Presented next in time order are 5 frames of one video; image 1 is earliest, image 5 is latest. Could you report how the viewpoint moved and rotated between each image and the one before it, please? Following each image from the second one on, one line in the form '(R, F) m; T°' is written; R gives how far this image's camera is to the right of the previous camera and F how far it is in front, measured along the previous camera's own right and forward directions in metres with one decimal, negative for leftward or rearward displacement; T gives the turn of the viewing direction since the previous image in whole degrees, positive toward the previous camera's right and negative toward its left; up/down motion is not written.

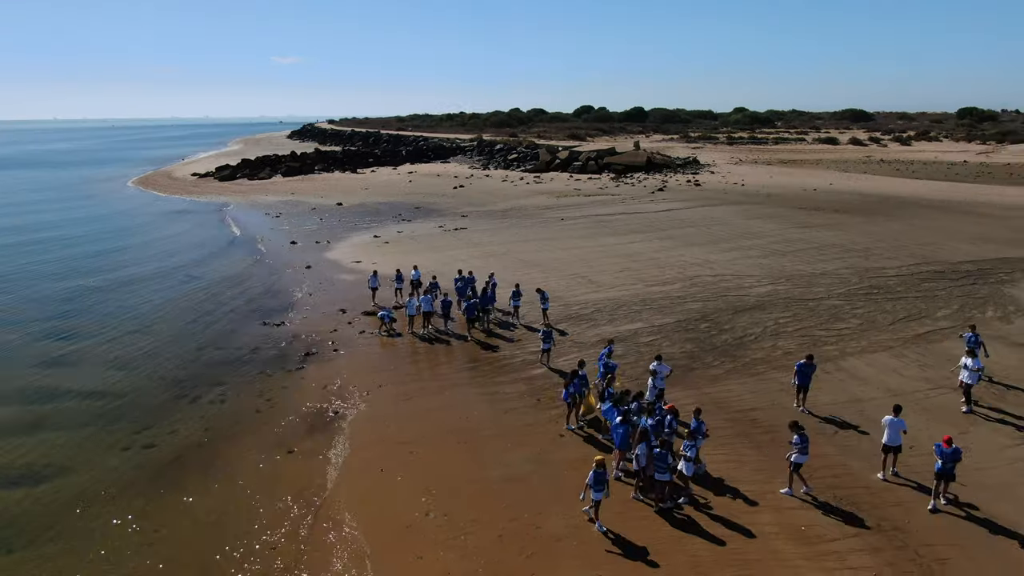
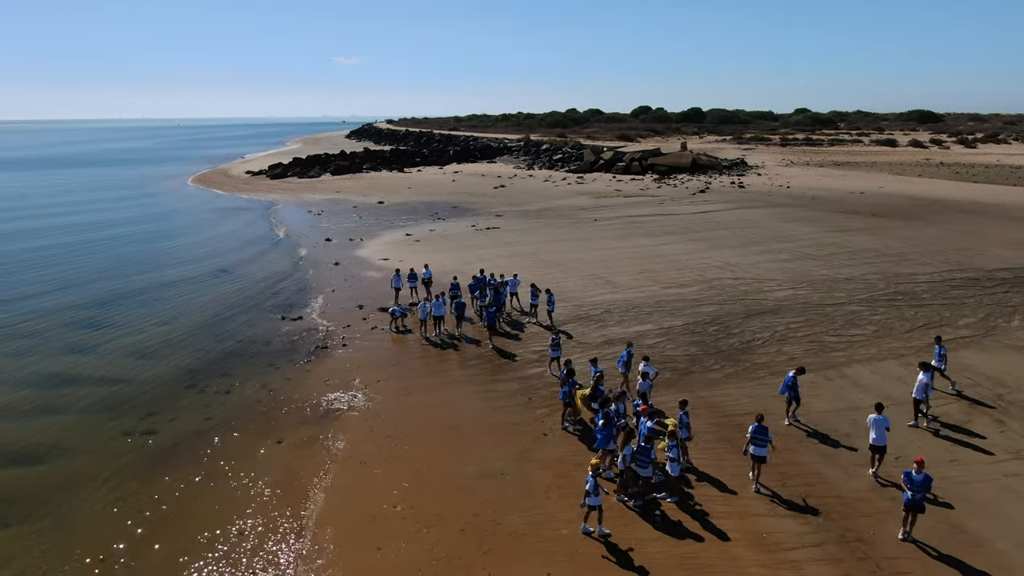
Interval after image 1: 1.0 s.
(+1.0, 0.0) m; -4°
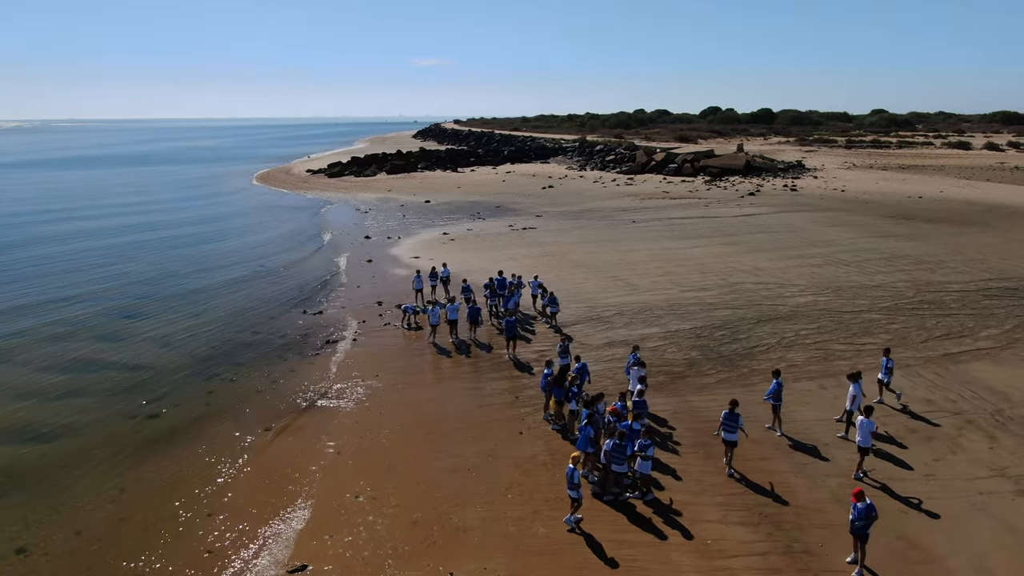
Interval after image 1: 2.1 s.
(+1.3, -0.1) m; -5°
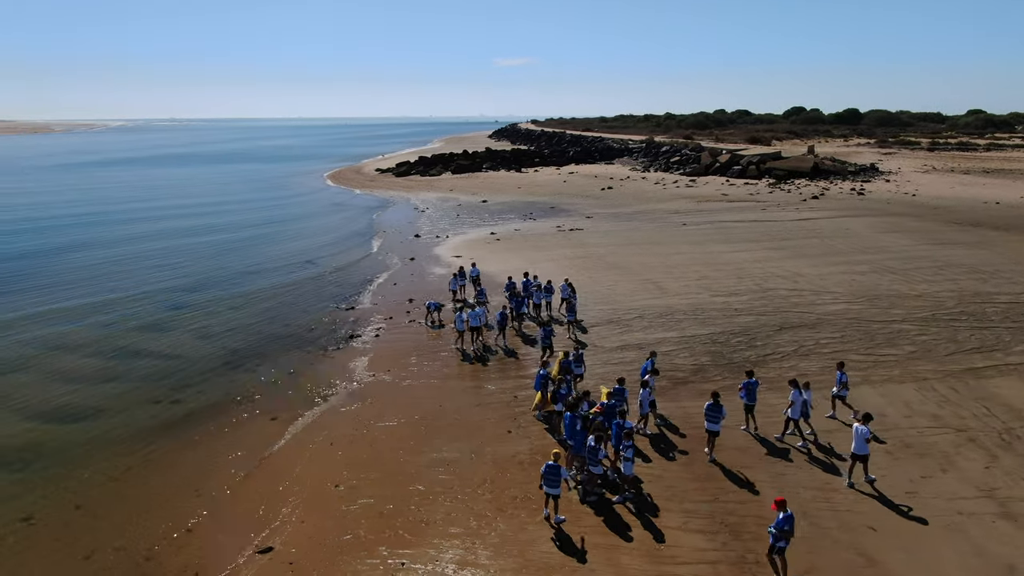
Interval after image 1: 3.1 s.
(+1.3, -0.1) m; -6°
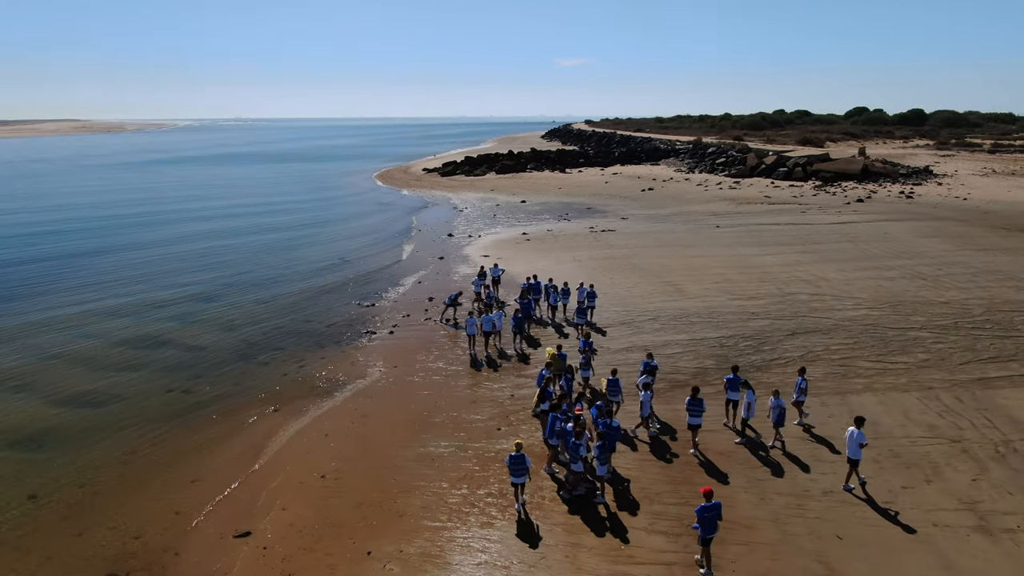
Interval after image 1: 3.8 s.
(+0.9, -0.1) m; -4°
